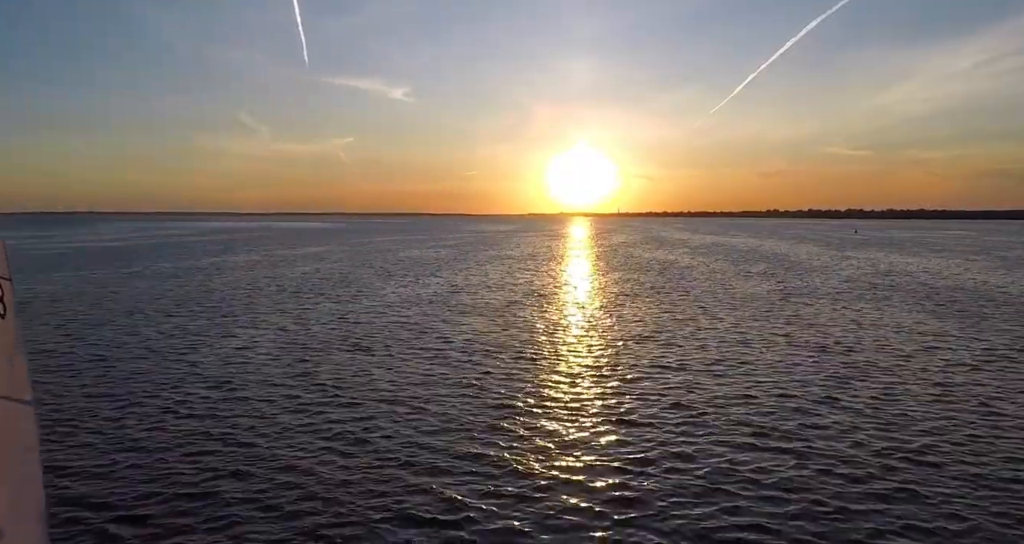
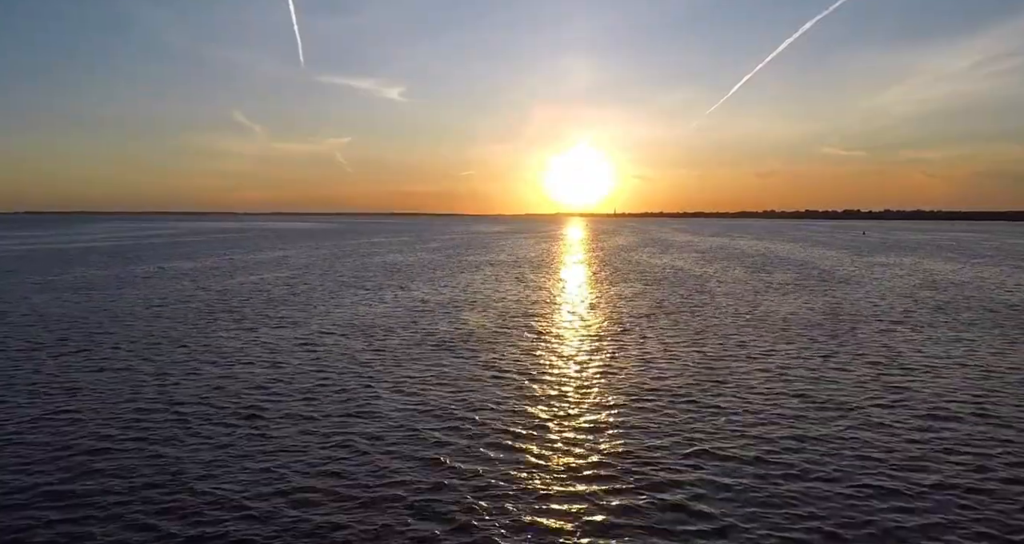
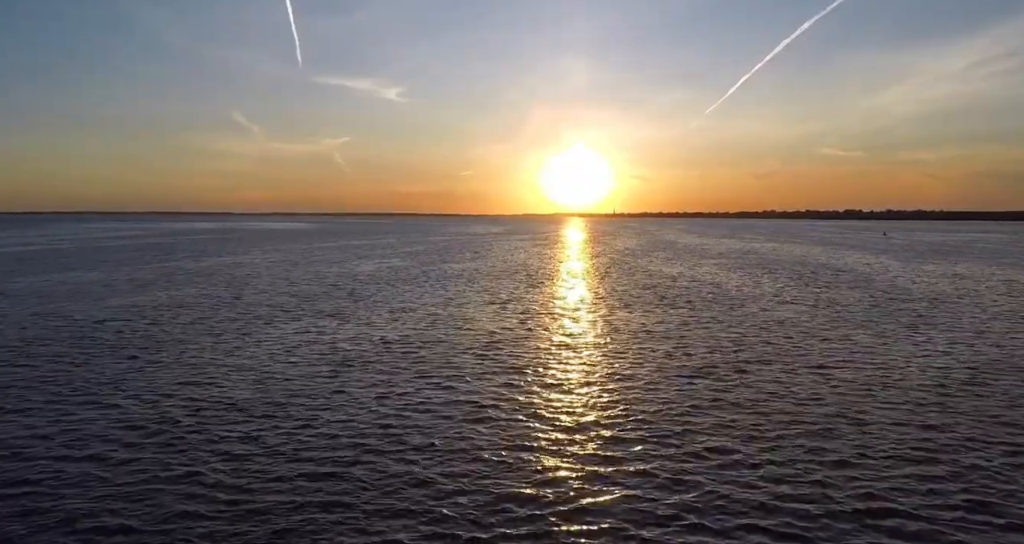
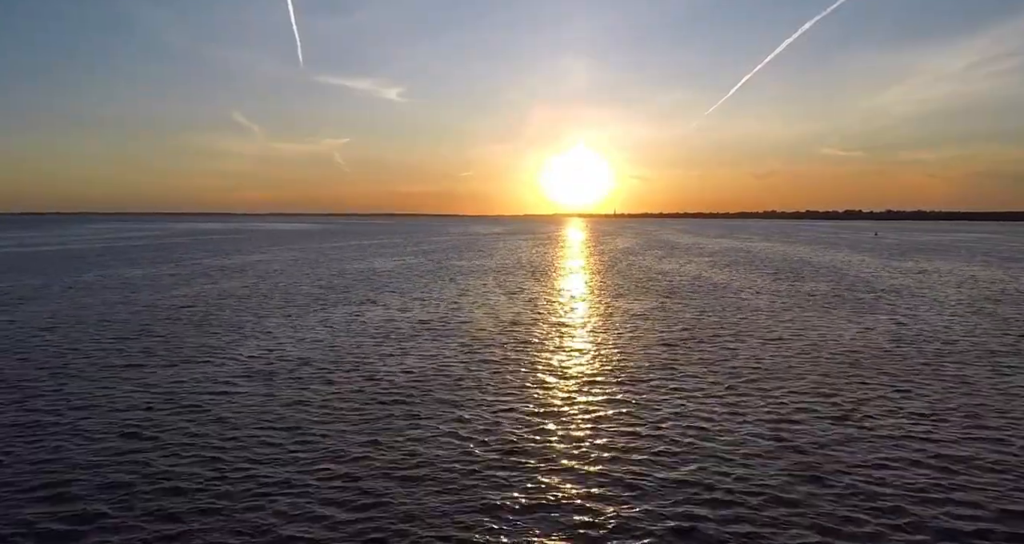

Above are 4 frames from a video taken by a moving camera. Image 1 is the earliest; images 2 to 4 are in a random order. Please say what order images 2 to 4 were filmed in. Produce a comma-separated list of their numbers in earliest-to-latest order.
2, 4, 3
